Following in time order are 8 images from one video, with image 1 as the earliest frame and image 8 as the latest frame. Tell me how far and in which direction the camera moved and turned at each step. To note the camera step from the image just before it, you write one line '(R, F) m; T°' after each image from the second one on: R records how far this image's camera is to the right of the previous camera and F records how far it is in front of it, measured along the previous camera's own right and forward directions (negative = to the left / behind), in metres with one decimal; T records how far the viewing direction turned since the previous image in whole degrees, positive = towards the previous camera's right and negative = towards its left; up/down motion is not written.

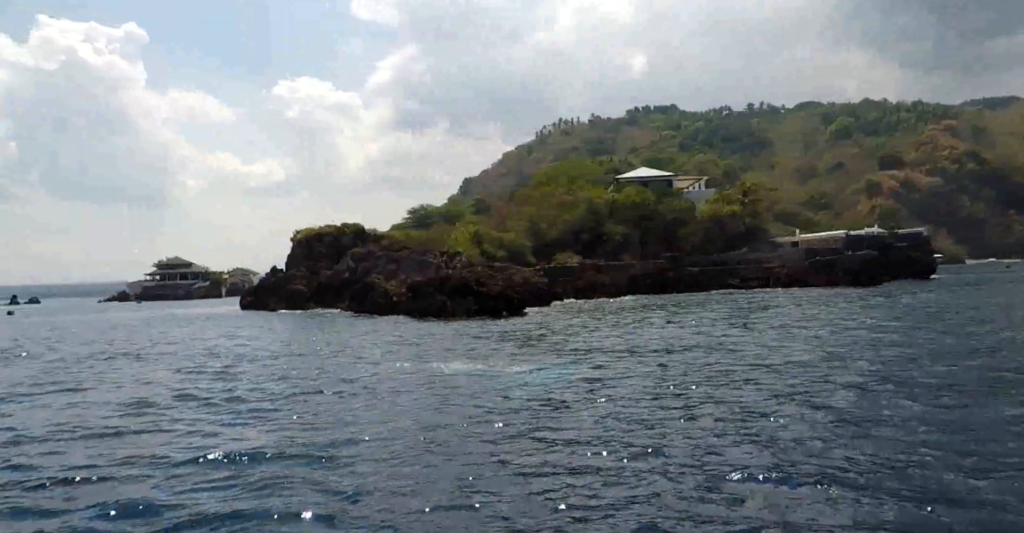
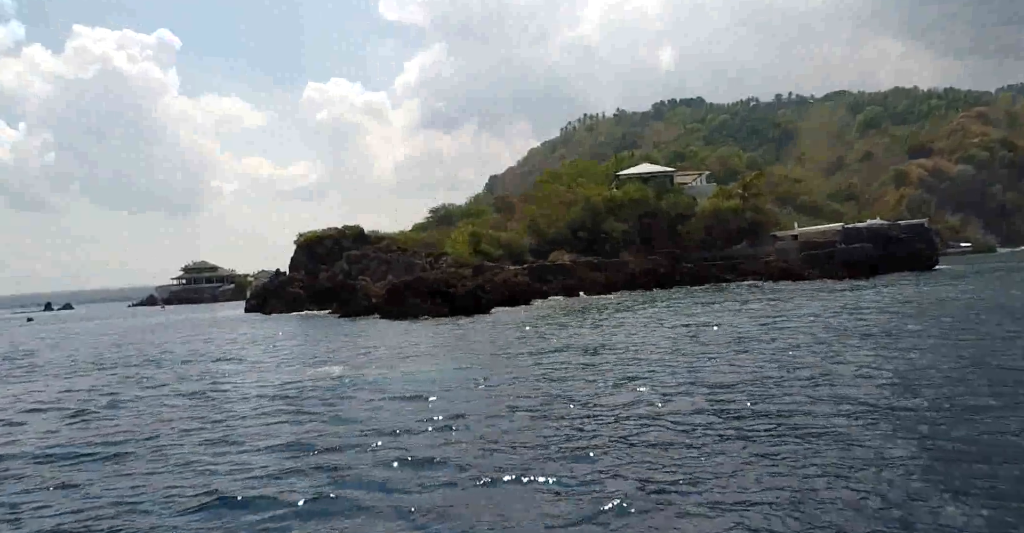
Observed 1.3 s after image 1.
(+2.6, -0.9) m; -2°
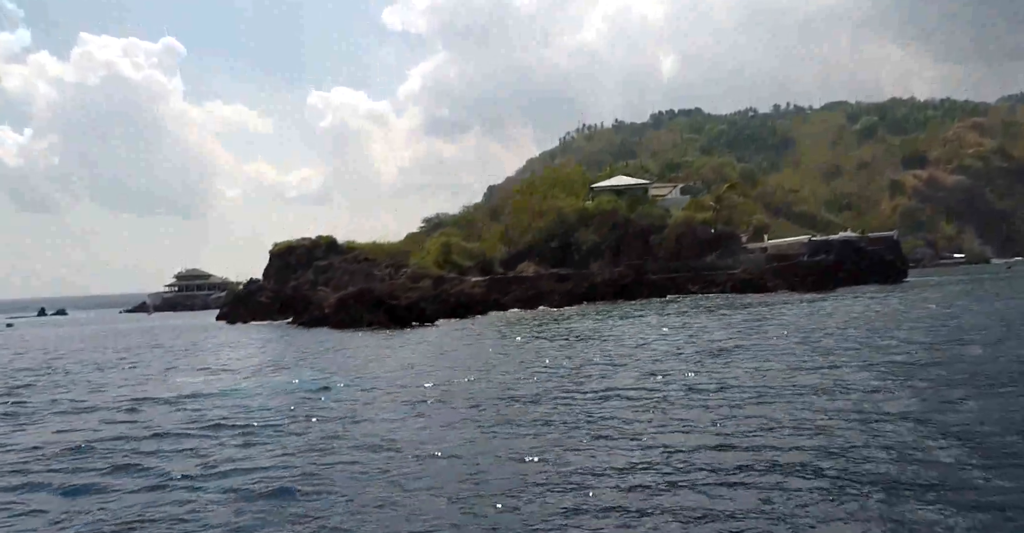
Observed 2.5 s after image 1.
(+2.6, -0.8) m; 0°
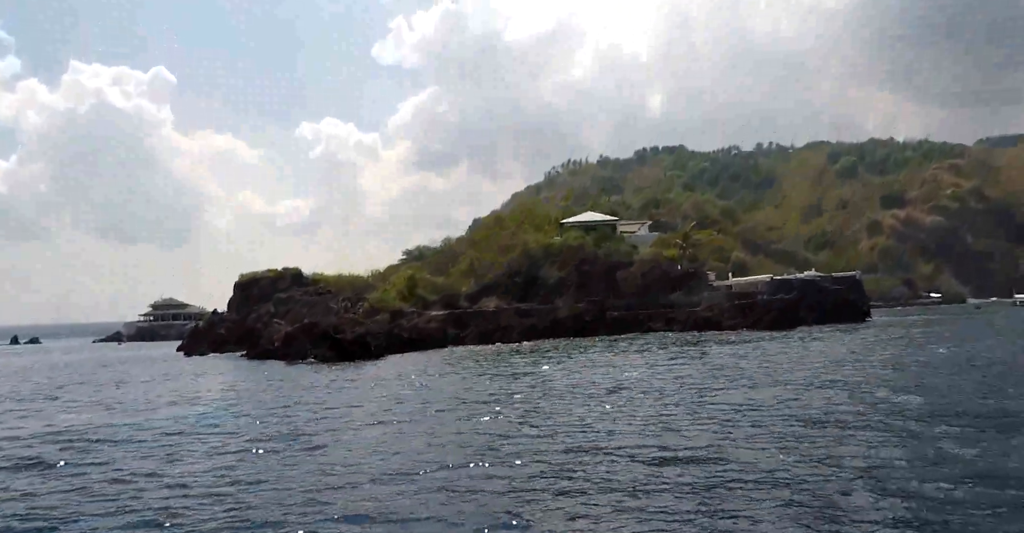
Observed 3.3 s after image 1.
(+1.7, -0.2) m; +1°
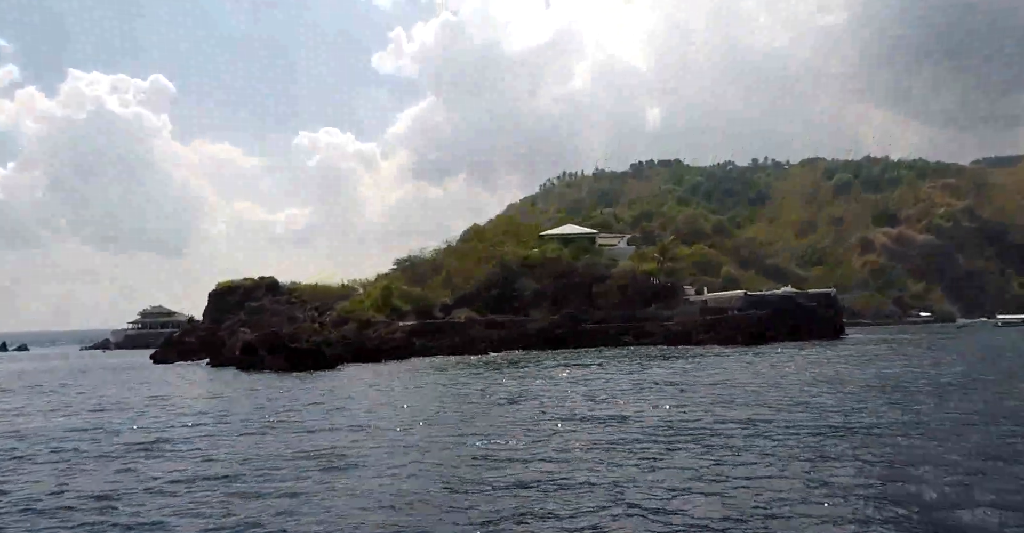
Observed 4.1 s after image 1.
(+1.8, -0.3) m; 0°
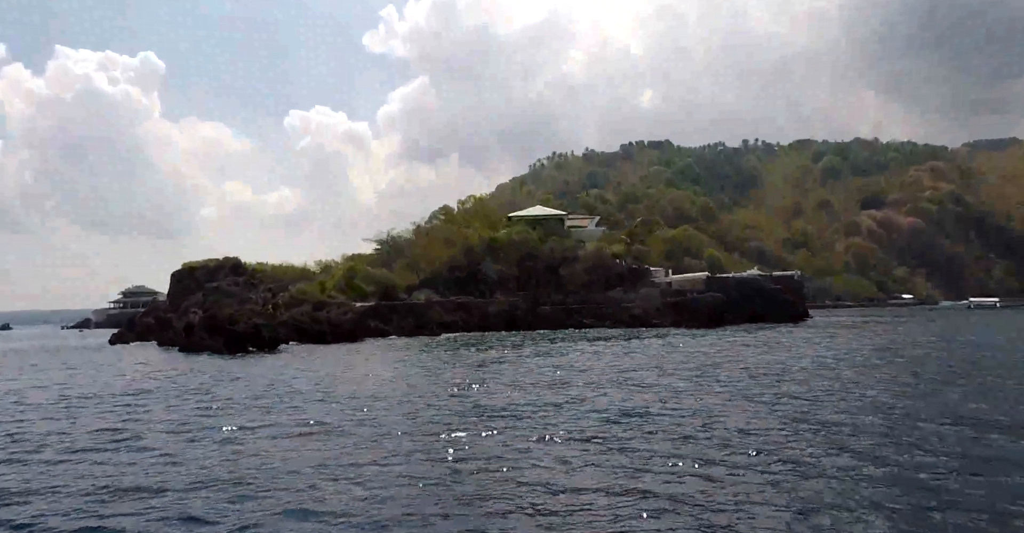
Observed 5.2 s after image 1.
(+2.3, -0.2) m; 0°
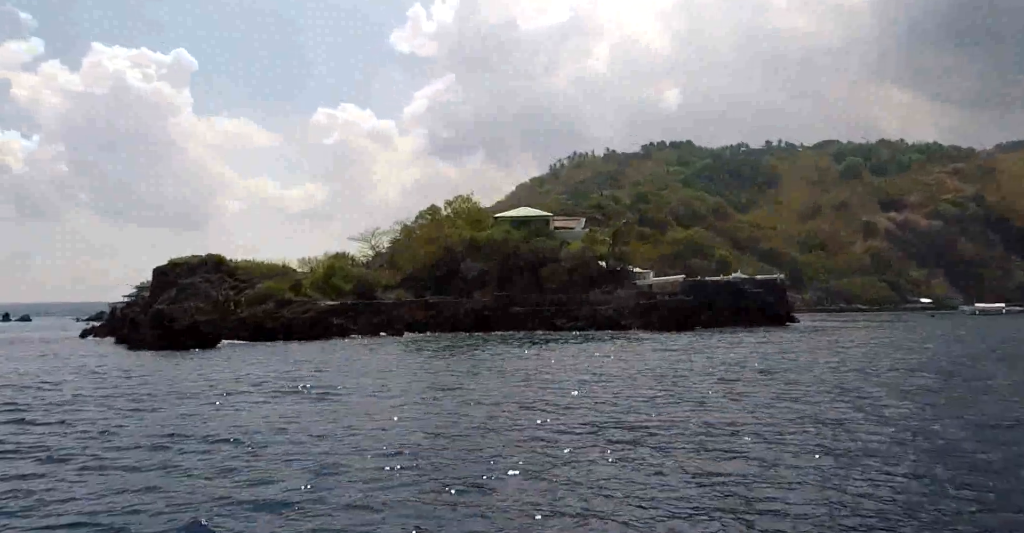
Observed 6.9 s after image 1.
(+3.8, -0.2) m; -2°
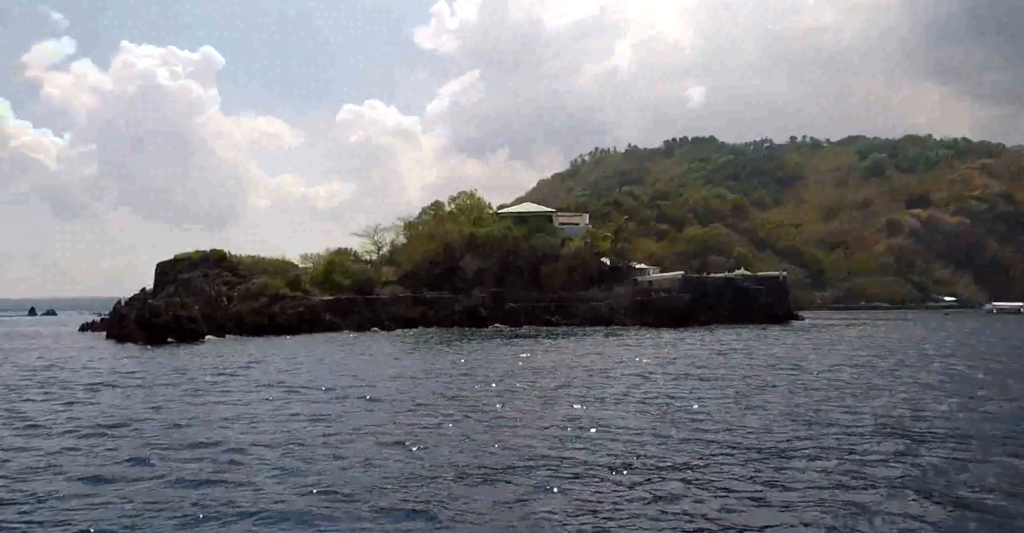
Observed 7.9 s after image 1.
(+2.1, -0.1) m; -2°
